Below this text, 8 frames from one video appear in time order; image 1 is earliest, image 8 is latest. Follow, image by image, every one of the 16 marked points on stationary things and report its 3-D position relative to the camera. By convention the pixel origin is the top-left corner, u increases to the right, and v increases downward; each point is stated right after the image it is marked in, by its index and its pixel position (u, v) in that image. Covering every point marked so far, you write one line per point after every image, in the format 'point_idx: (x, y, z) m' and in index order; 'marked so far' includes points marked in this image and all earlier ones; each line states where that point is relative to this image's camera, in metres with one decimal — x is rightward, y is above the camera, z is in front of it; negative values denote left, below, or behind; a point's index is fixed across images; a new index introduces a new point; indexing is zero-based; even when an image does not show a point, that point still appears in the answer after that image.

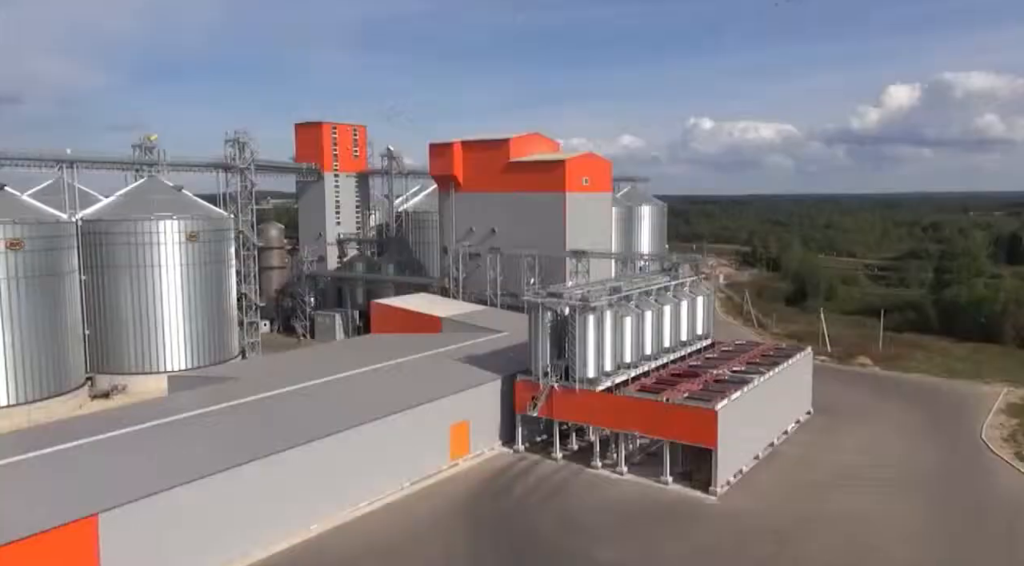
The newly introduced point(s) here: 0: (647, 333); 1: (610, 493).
0: (+3.2, -1.2, +18.8) m
1: (+1.9, -4.2, +16.0) m
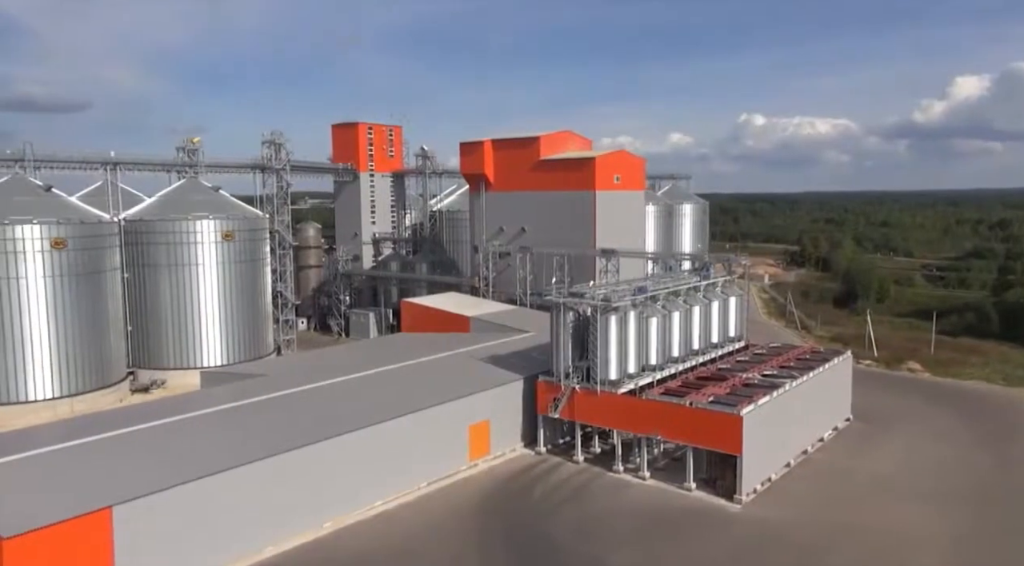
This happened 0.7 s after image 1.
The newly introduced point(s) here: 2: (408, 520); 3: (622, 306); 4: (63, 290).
0: (+3.7, -1.2, +18.5) m
1: (+2.3, -4.3, +15.8) m
2: (-1.9, -4.4, +14.6) m
3: (+2.4, -0.5, +17.0) m
4: (-11.1, -0.2, +19.7) m
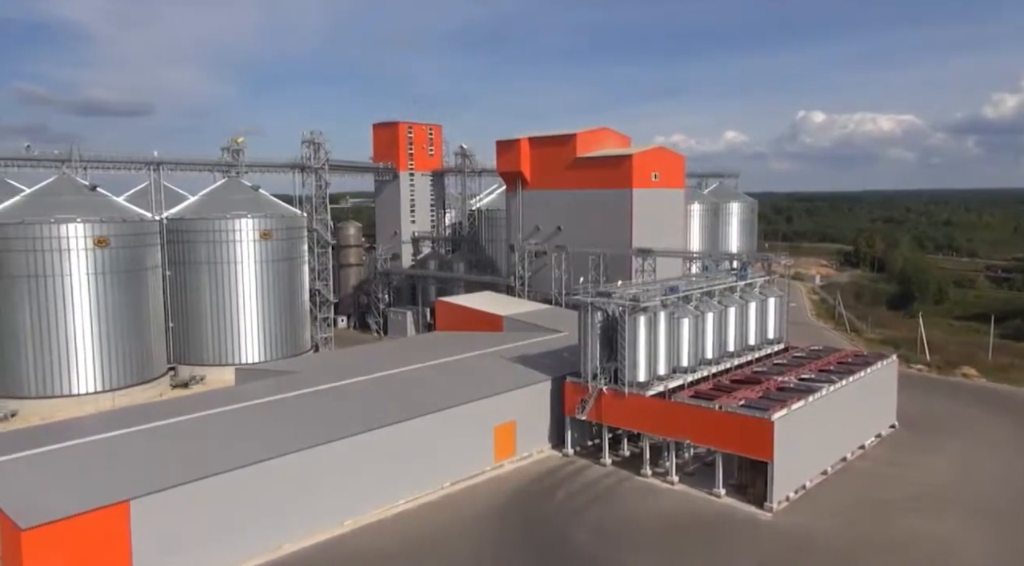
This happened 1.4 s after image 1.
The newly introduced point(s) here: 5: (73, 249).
0: (+4.4, -1.2, +18.0) m
1: (+2.8, -4.3, +15.4) m
2: (-1.5, -4.4, +14.6) m
3: (+2.9, -0.5, +16.7) m
4: (-10.4, -0.1, +20.3) m
5: (-10.9, +0.8, +19.8) m
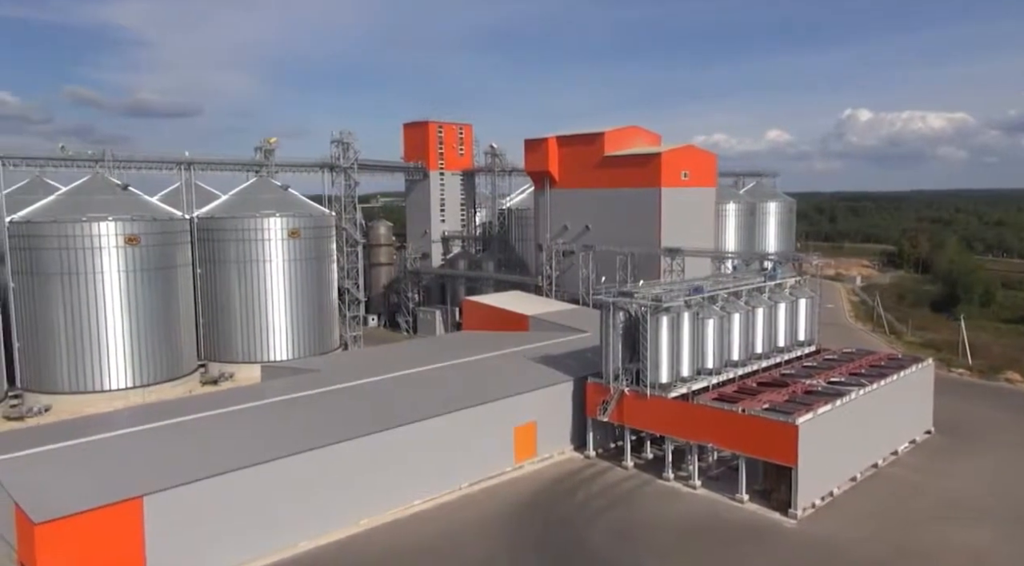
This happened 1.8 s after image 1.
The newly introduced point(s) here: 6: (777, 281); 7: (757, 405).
0: (+4.9, -1.2, +17.6) m
1: (+3.1, -4.2, +15.1) m
2: (-1.2, -4.3, +14.5) m
3: (+3.3, -0.5, +16.4) m
4: (-9.7, 0.0, +20.6) m
5: (-10.3, +0.9, +20.2) m
6: (+6.4, +0.1, +19.3) m
7: (+4.8, -2.4, +15.5) m
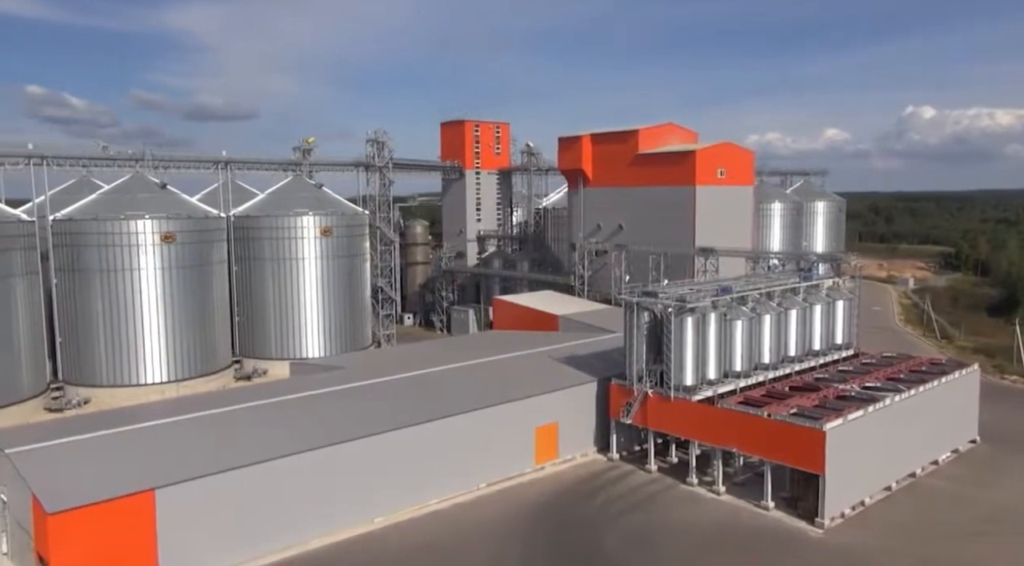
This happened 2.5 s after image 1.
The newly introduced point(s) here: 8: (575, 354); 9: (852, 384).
0: (+5.4, -1.2, +17.1) m
1: (+3.4, -4.2, +14.7) m
2: (-1.0, -4.3, +14.4) m
3: (+3.8, -0.5, +15.9) m
4: (-9.0, 0.0, +21.1) m
5: (-9.6, +1.0, +20.6) m
6: (+7.0, 0.0, +18.6) m
7: (+5.1, -2.4, +15.0) m
8: (+1.5, -1.7, +19.3) m
9: (+7.1, -2.1, +16.6) m
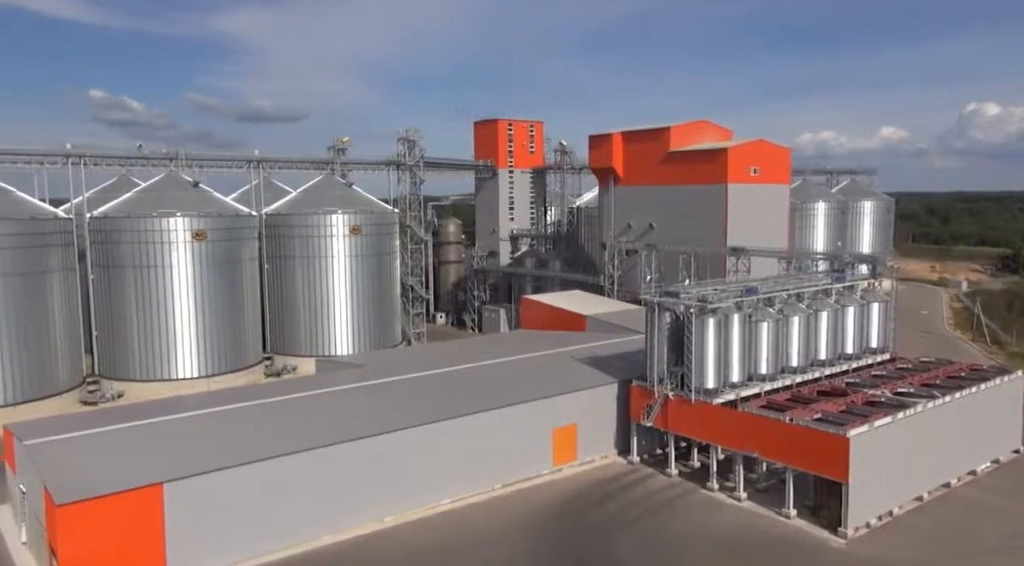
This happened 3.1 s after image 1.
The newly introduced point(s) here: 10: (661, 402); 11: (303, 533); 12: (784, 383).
0: (+5.8, -1.2, +16.5) m
1: (+3.7, -4.2, +14.3) m
2: (-0.7, -4.3, +14.2) m
3: (+4.1, -0.5, +15.5) m
4: (-8.3, +0.1, +21.4) m
5: (-8.9, +1.1, +21.0) m
6: (+7.6, 0.0, +18.0) m
7: (+5.4, -2.4, +14.5) m
8: (+2.1, -1.7, +19.0) m
9: (+7.5, -2.1, +16.0) m
10: (+3.0, -2.4, +16.1) m
11: (-3.5, -4.3, +13.5) m
12: (+5.6, -2.1, +16.3) m
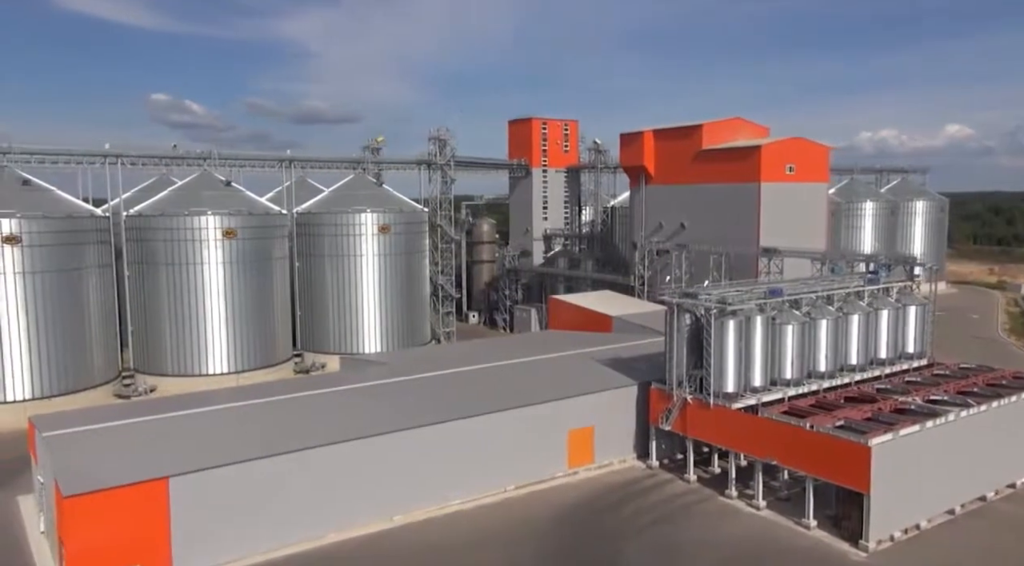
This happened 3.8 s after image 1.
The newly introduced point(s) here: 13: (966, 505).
0: (+6.1, -1.3, +16.0) m
1: (+3.8, -4.3, +13.9) m
2: (-0.6, -4.3, +14.1) m
3: (+4.4, -0.5, +15.0) m
4: (-7.6, +0.2, +21.8) m
5: (-8.2, +1.2, +21.4) m
6: (+8.0, 0.0, +17.3) m
7: (+5.6, -2.4, +13.9) m
8: (+2.6, -1.7, +18.6) m
9: (+7.7, -2.2, +15.3) m
10: (+3.4, -2.4, +15.7) m
11: (-3.4, -4.2, +13.6) m
12: (+5.9, -2.1, +15.8) m
13: (+8.3, -4.1, +14.6) m
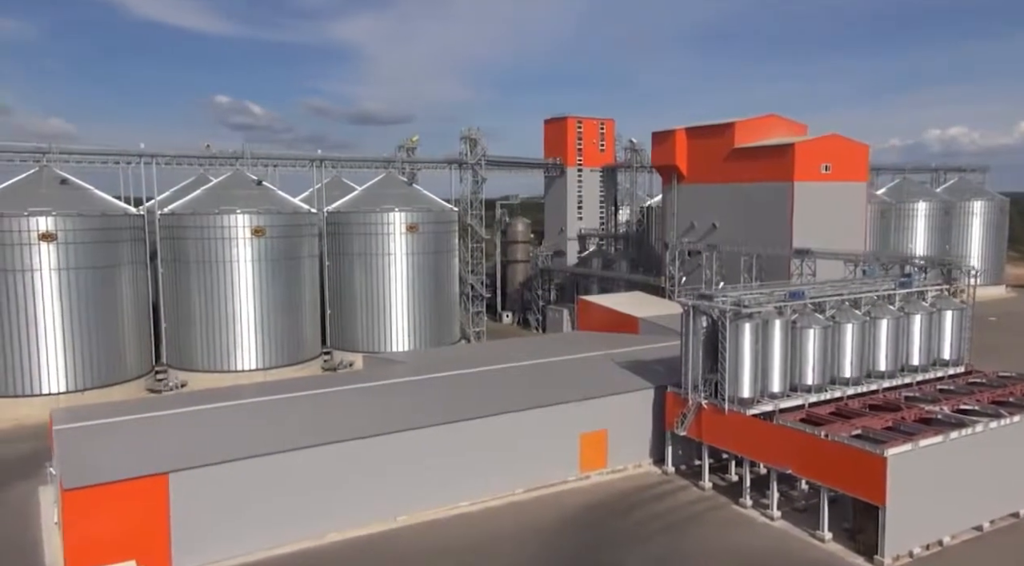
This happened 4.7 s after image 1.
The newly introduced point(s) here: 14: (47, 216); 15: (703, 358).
0: (+6.4, -1.3, +15.3) m
1: (+3.9, -4.3, +13.4) m
2: (-0.5, -4.3, +13.9) m
3: (+4.6, -0.5, +14.5) m
4: (-6.9, +0.3, +22.1) m
5: (-7.6, +1.2, +21.8) m
6: (+8.3, -0.1, +16.5) m
7: (+5.7, -2.5, +13.3) m
8: (+3.0, -1.7, +18.2) m
9: (+7.9, -2.2, +14.5) m
10: (+3.6, -2.4, +15.3) m
11: (-3.3, -4.2, +13.6) m
12: (+6.1, -2.1, +15.1) m
13: (+8.4, -4.1, +13.8) m
14: (-11.3, +1.6, +19.4) m
15: (+3.7, -1.4, +15.2) m
